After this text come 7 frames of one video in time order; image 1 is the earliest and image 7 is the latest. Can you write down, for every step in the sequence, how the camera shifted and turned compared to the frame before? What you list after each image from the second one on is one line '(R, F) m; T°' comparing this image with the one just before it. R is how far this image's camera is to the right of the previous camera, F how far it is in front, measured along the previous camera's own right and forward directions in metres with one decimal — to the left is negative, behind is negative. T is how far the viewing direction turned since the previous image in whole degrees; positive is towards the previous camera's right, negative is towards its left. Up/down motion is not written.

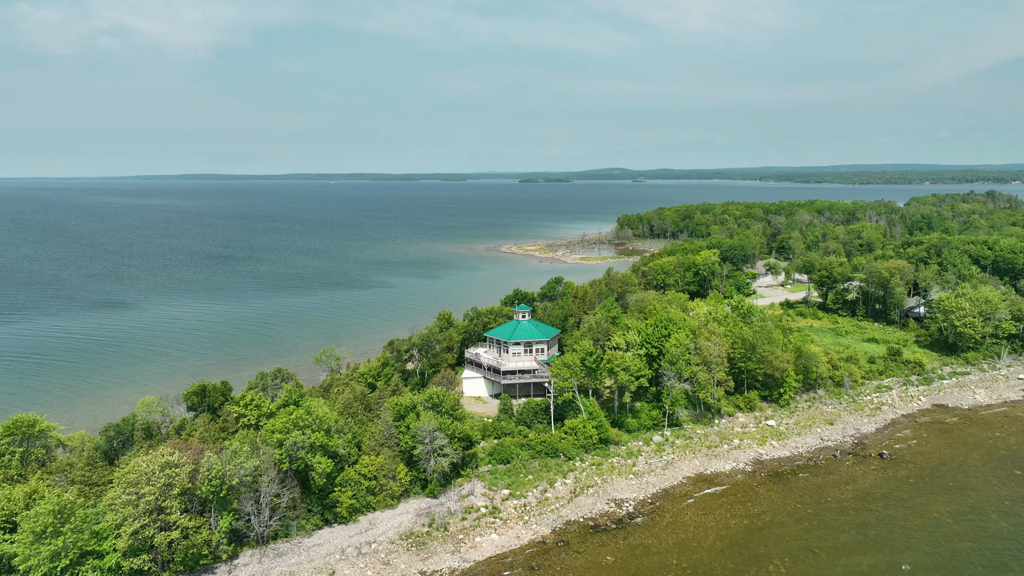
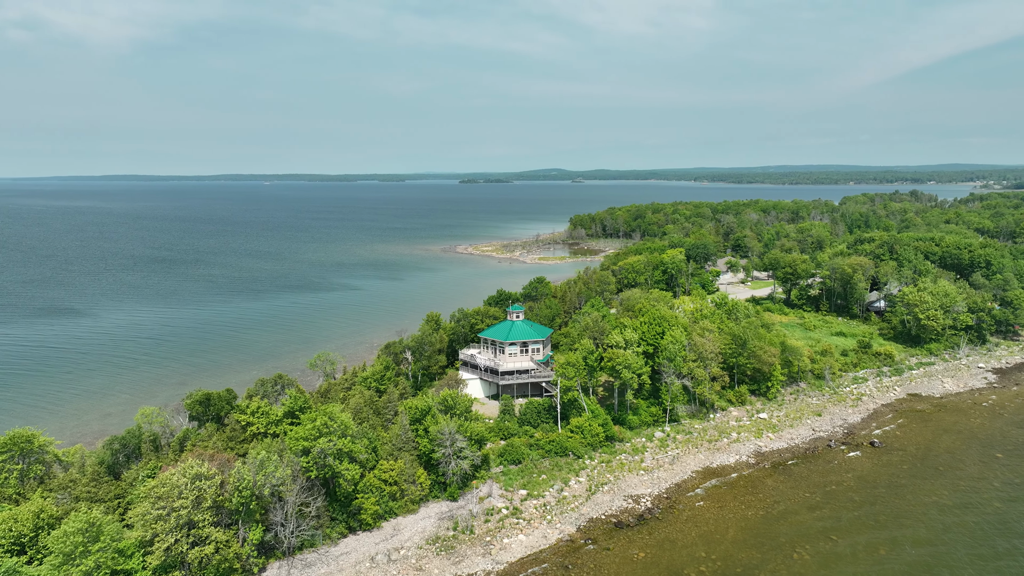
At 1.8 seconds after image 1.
(-2.7, +0.2) m; +5°
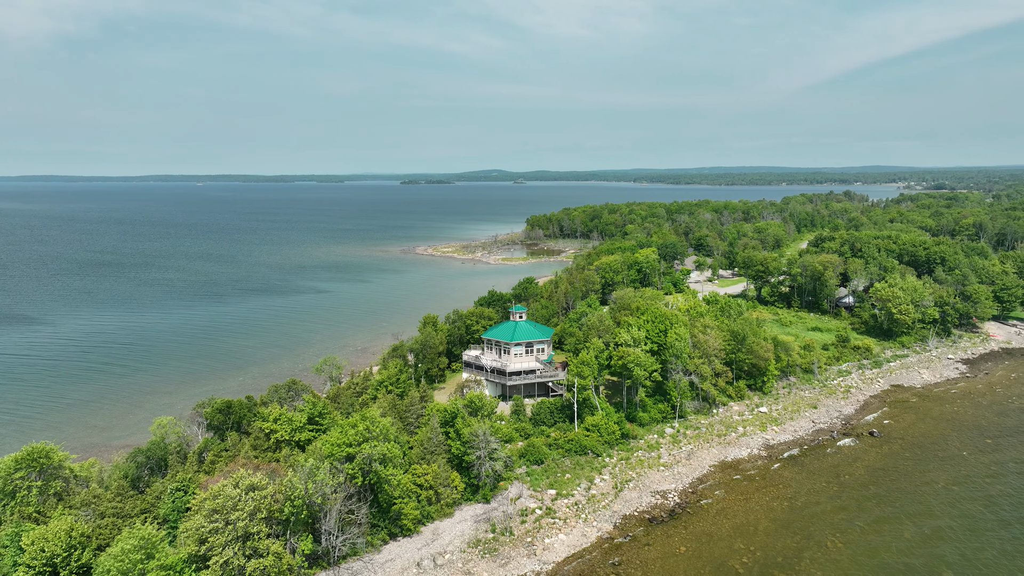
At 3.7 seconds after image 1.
(-3.0, +0.2) m; +5°
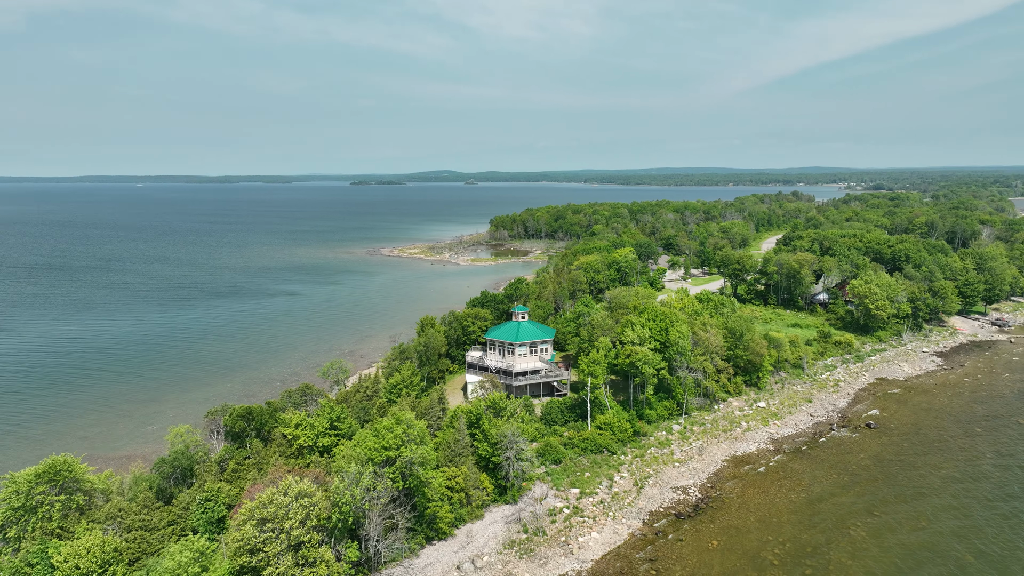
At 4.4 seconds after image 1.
(-2.5, +0.1) m; +4°
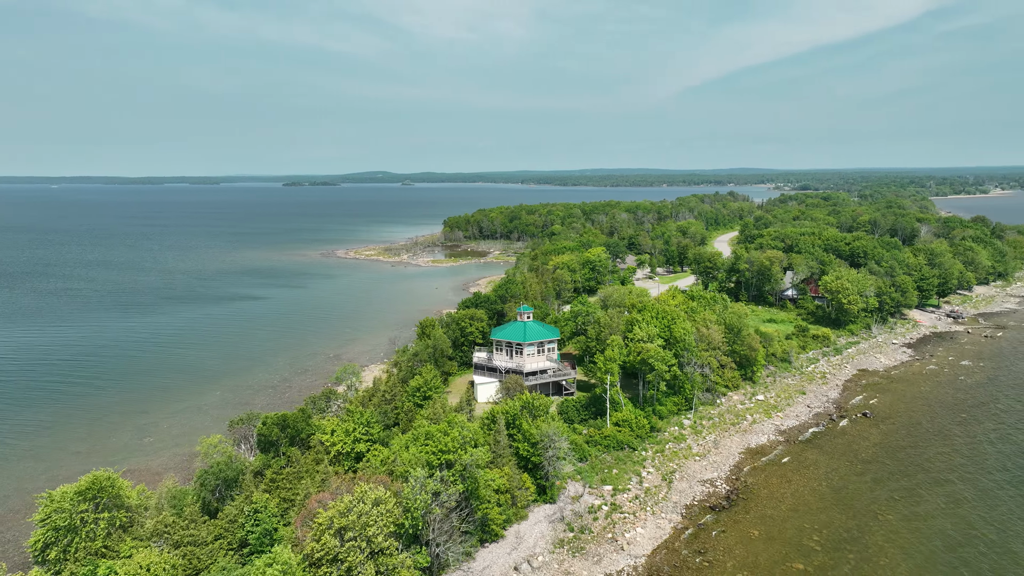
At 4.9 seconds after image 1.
(-3.4, +0.2) m; +5°
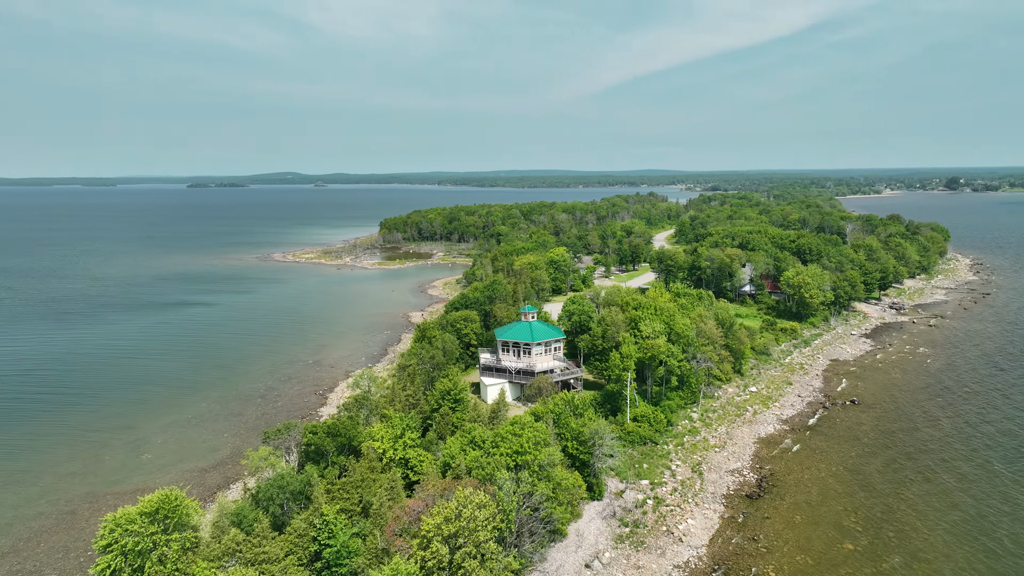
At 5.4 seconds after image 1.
(-4.3, +0.3) m; +7°
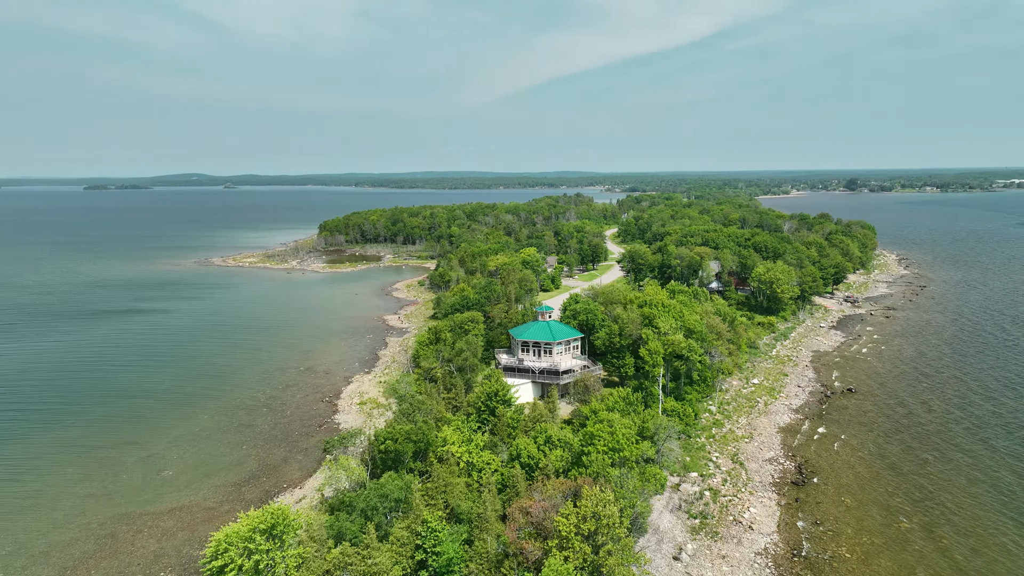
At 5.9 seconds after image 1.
(-4.9, +0.3) m; +6°
